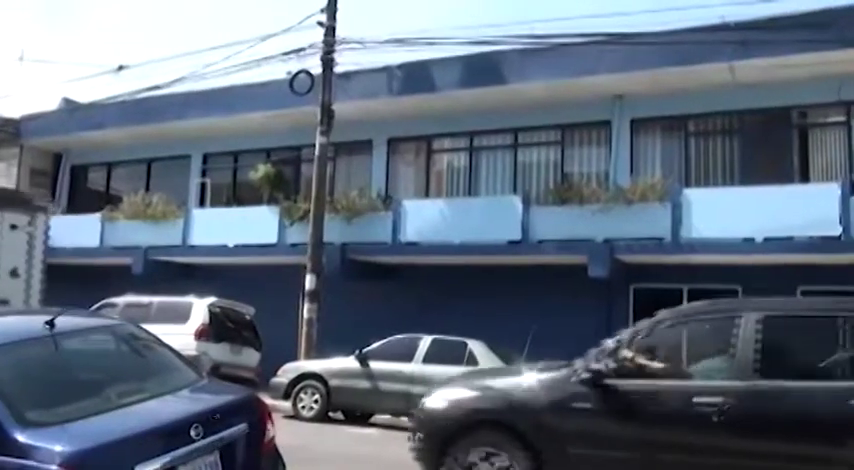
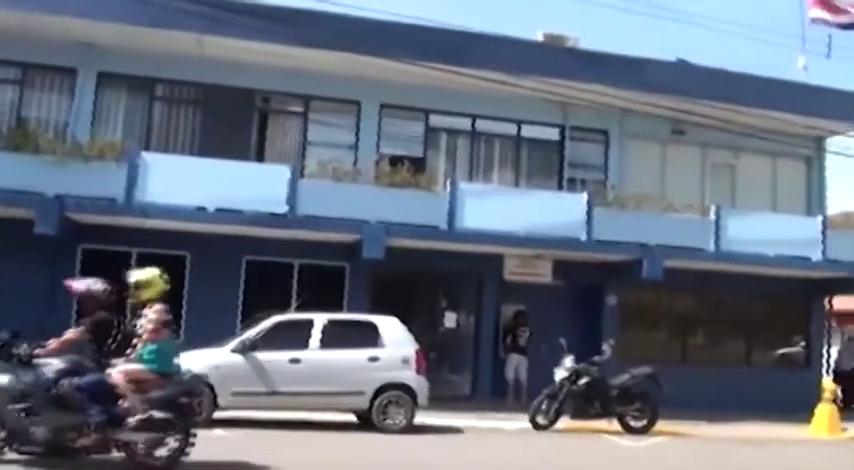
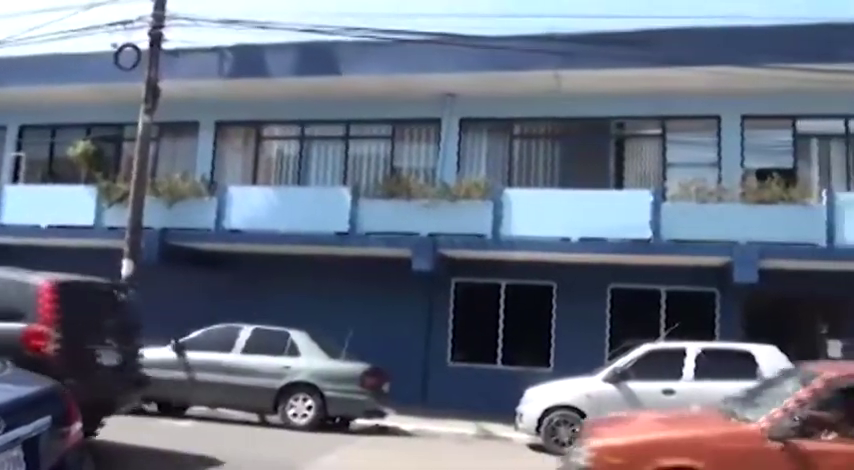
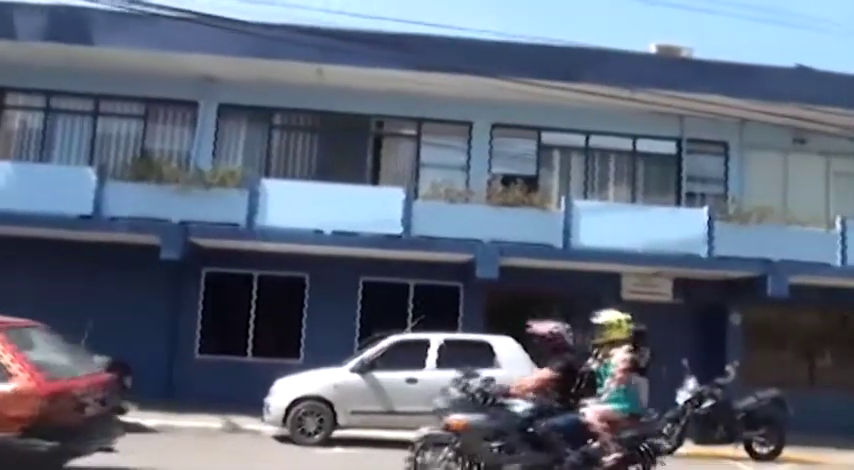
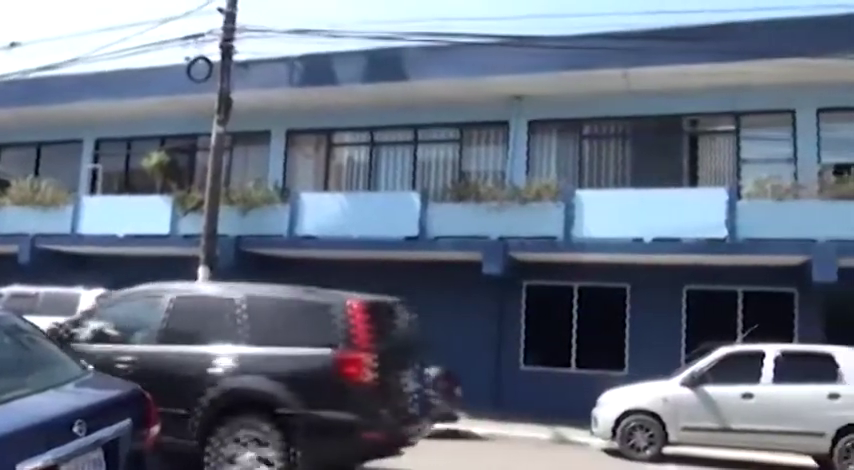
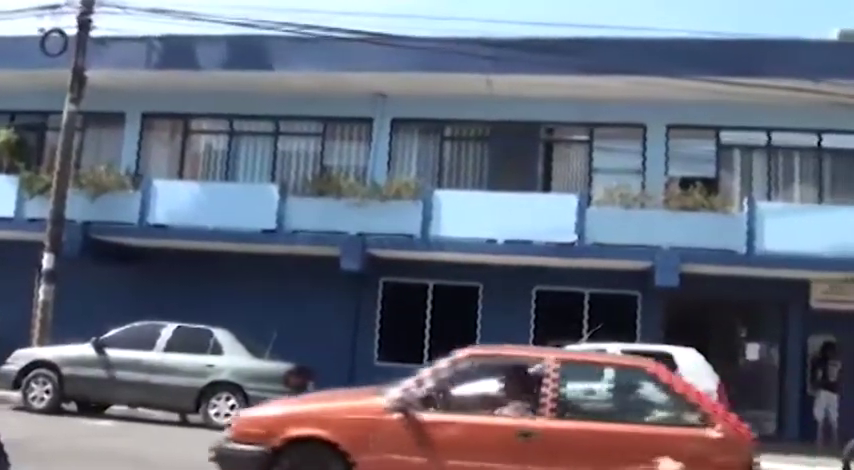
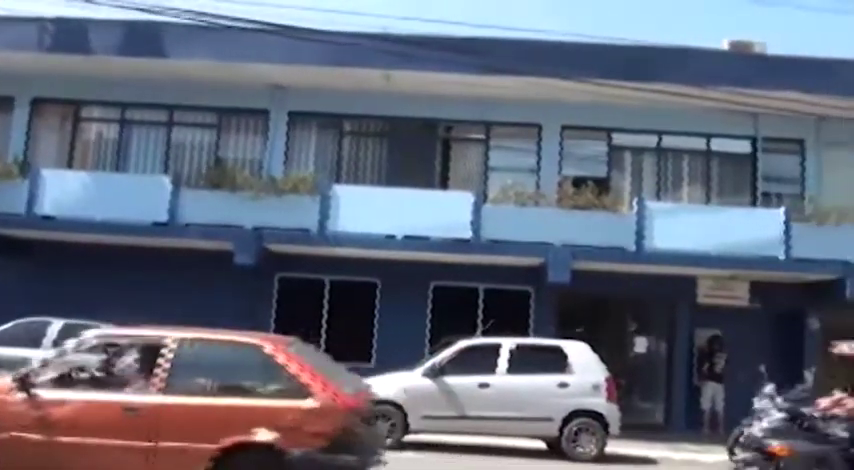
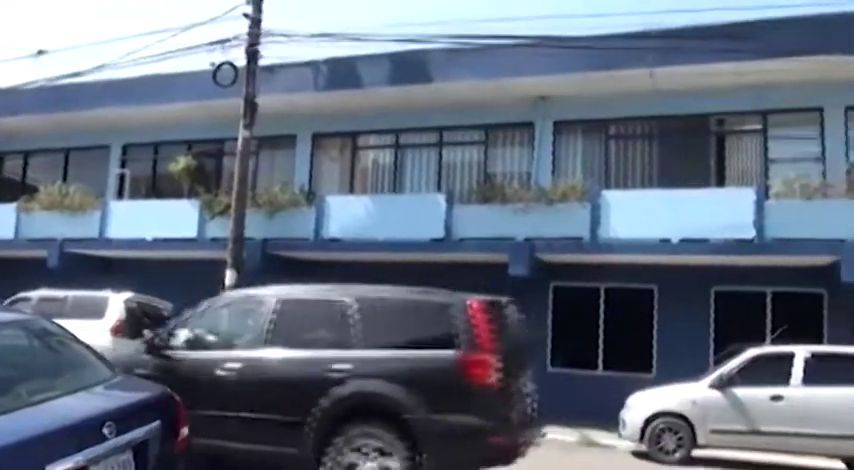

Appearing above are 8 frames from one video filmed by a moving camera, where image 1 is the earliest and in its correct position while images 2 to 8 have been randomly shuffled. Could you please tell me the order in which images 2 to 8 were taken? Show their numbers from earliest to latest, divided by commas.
8, 5, 3, 6, 7, 4, 2
